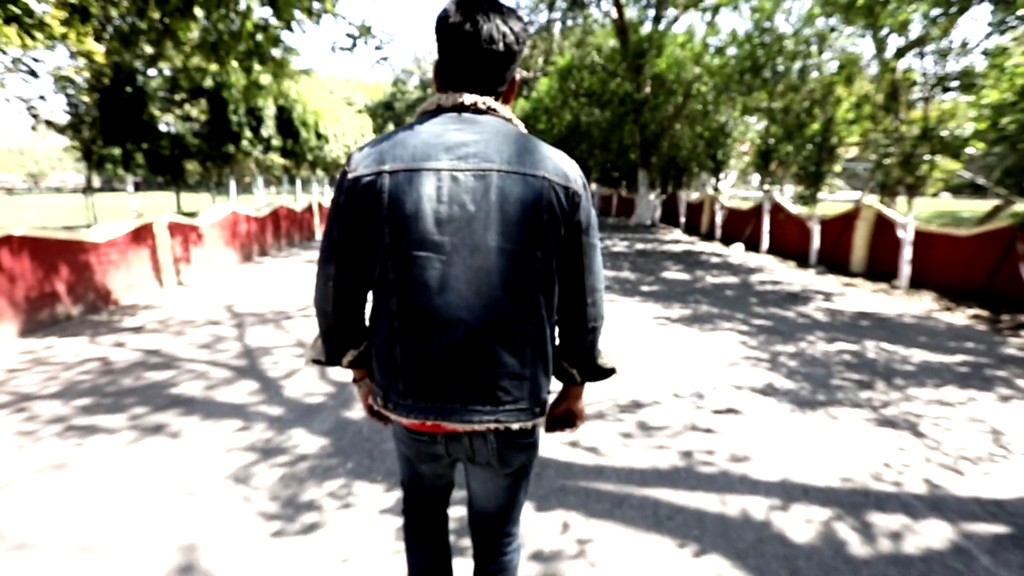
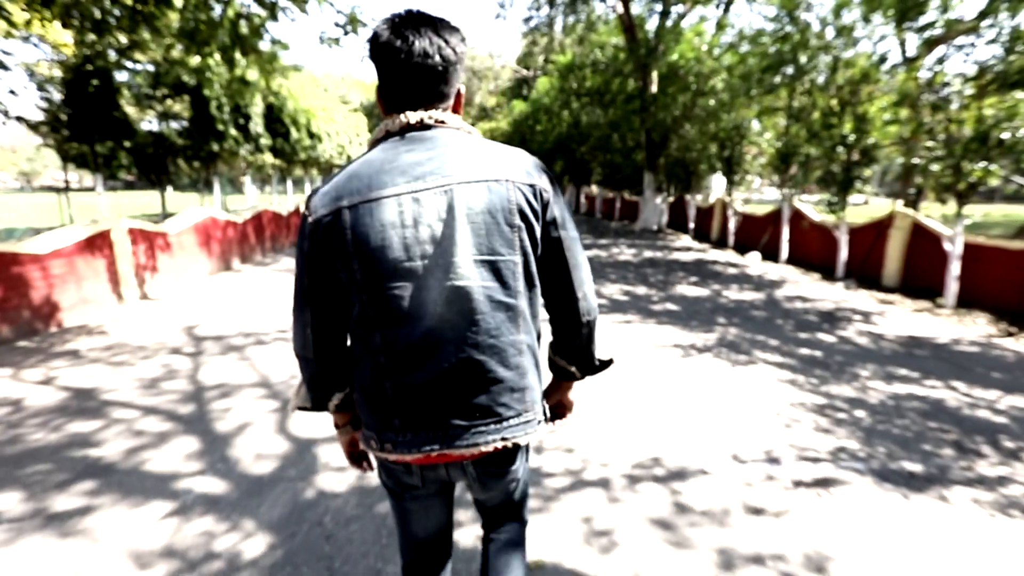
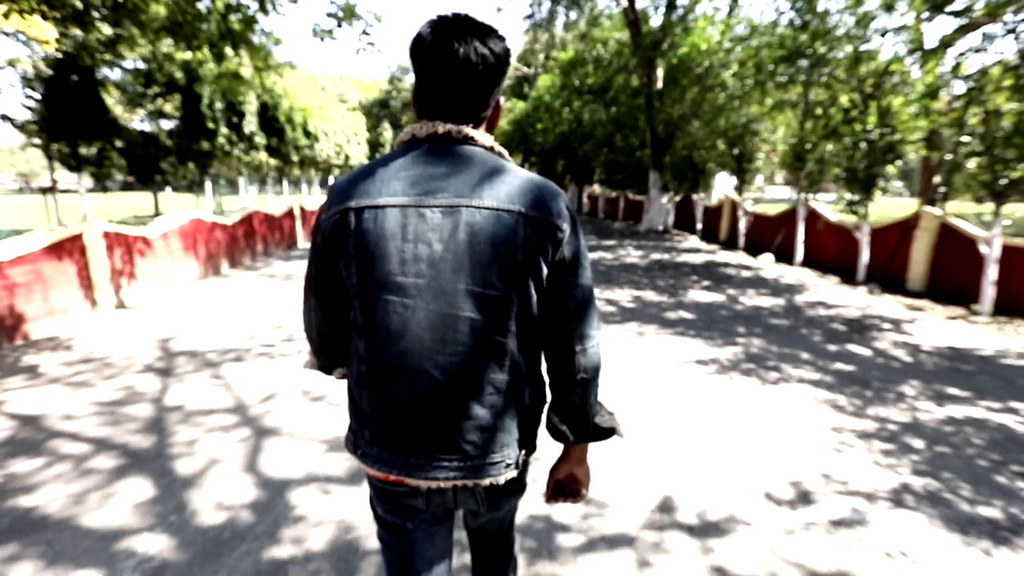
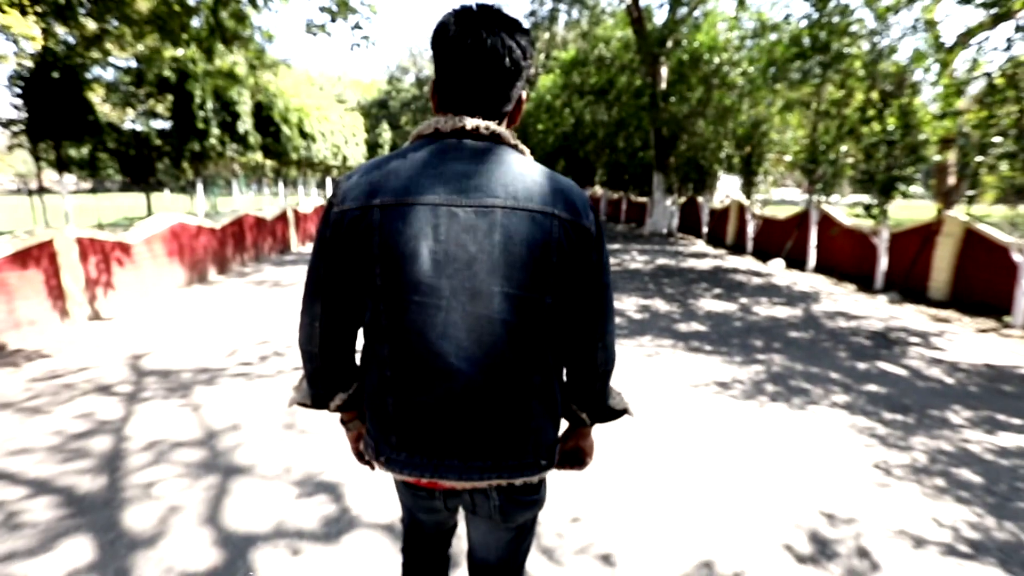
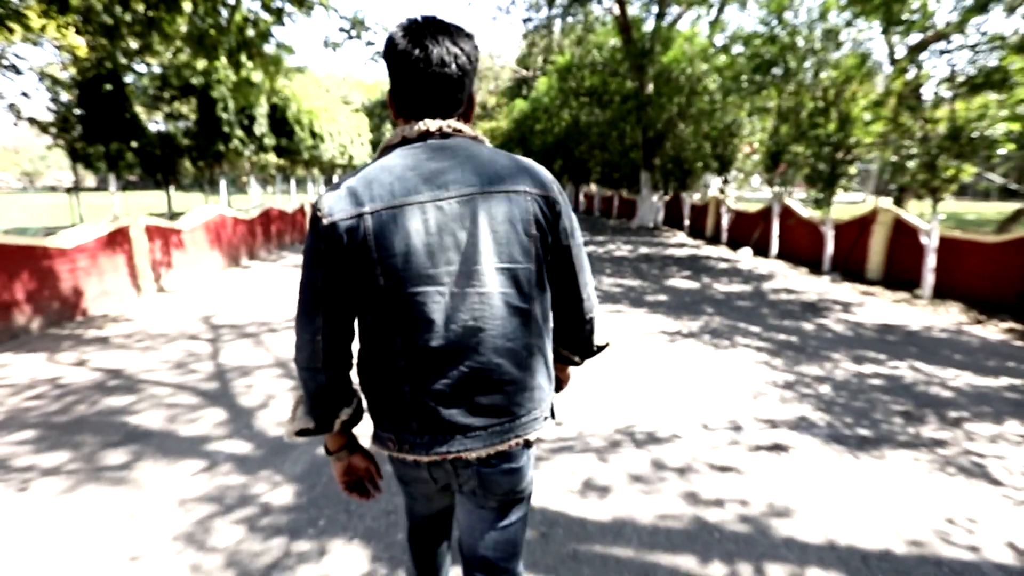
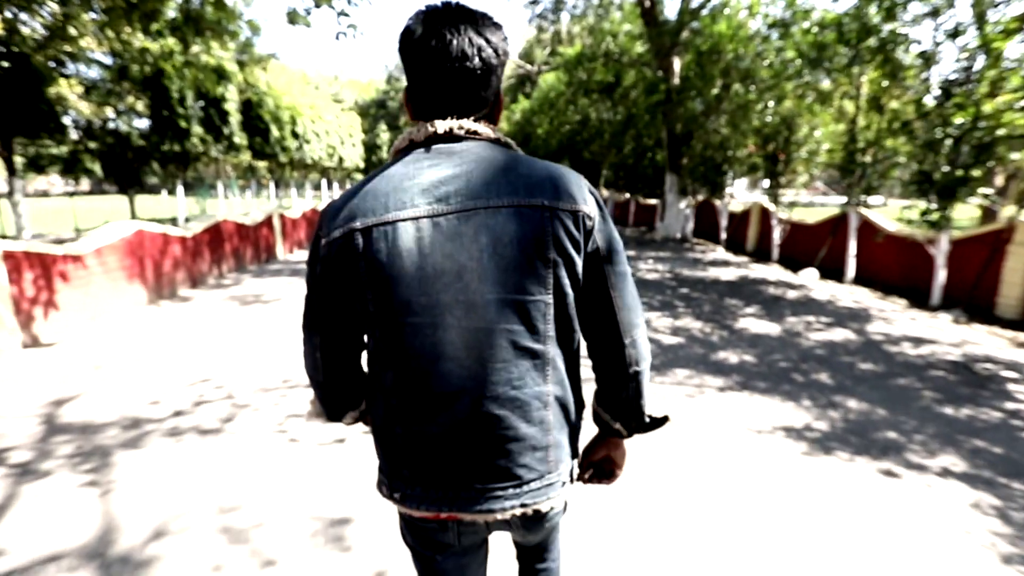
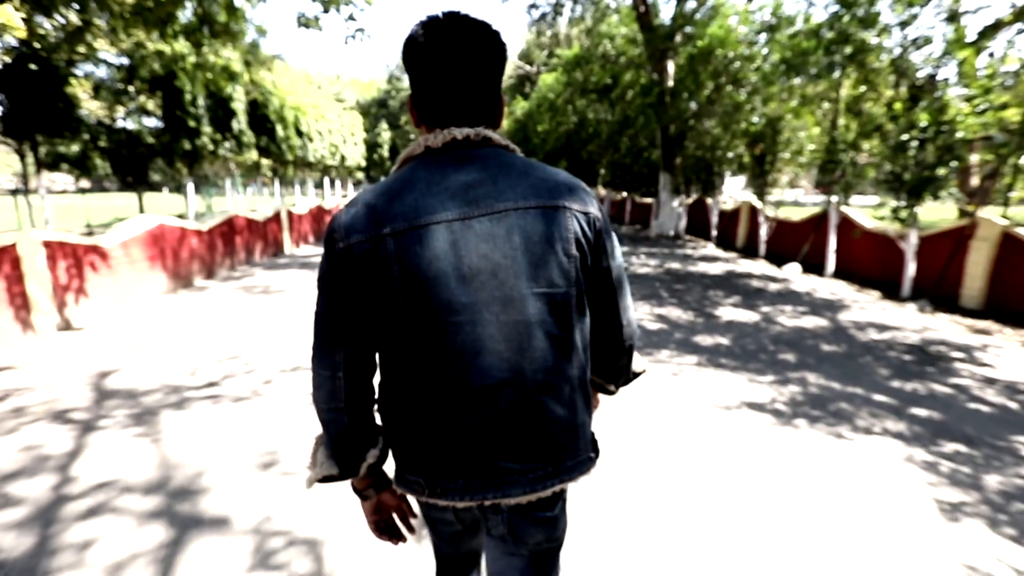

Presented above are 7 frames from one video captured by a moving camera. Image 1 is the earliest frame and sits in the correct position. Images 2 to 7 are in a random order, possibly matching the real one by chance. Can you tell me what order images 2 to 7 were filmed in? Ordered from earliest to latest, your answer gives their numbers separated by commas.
5, 2, 3, 4, 7, 6
